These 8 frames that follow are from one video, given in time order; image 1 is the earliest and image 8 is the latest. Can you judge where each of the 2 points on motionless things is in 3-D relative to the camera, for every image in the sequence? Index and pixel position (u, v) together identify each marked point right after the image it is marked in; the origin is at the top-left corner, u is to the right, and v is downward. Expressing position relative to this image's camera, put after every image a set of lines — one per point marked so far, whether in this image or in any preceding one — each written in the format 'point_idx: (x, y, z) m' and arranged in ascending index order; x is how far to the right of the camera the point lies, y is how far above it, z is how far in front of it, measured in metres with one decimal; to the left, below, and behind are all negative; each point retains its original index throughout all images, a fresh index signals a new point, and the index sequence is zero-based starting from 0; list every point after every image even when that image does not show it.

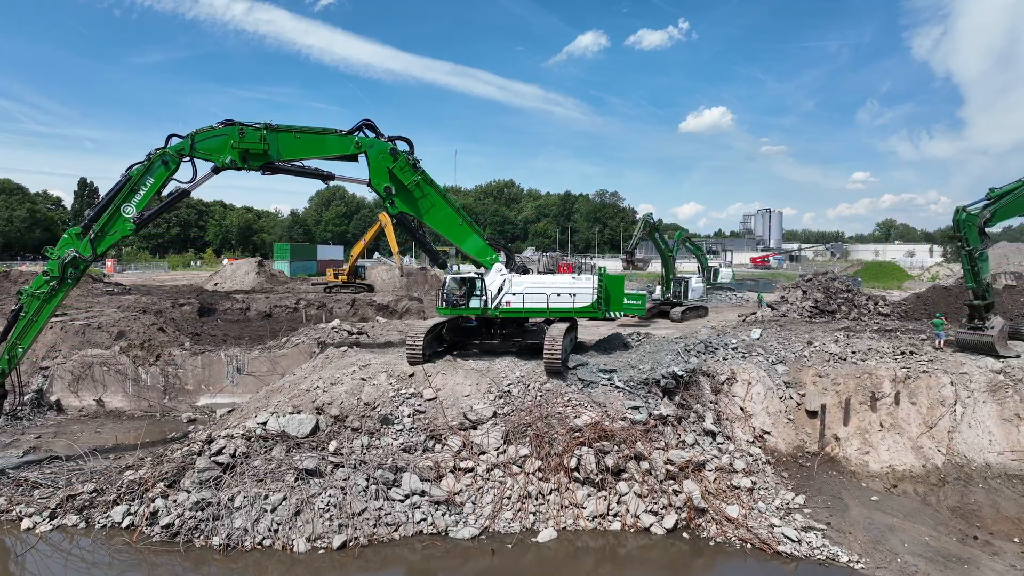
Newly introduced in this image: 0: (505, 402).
0: (-0.1, -2.4, +10.2) m
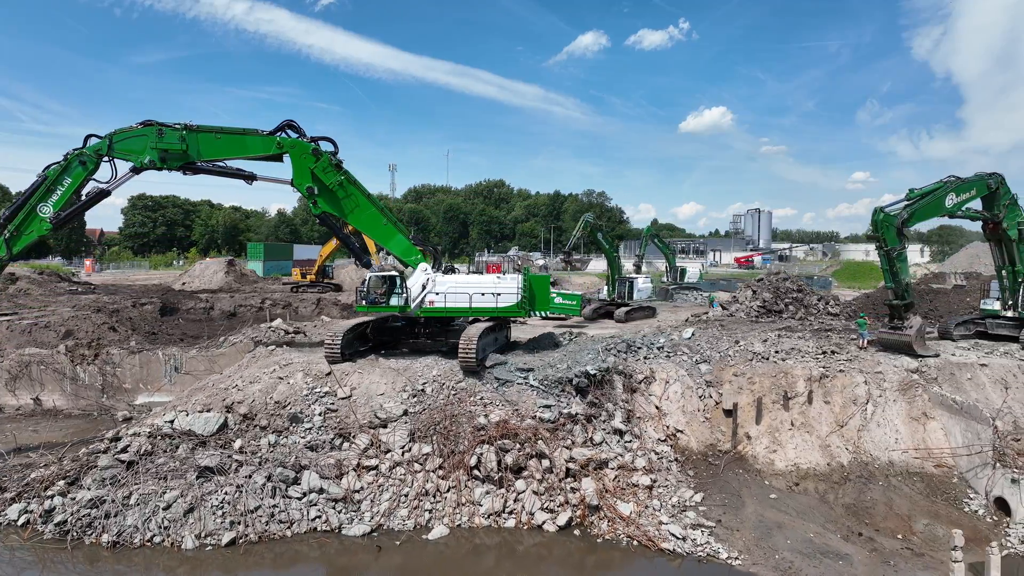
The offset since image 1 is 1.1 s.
0: (-2.0, -2.4, +10.3) m
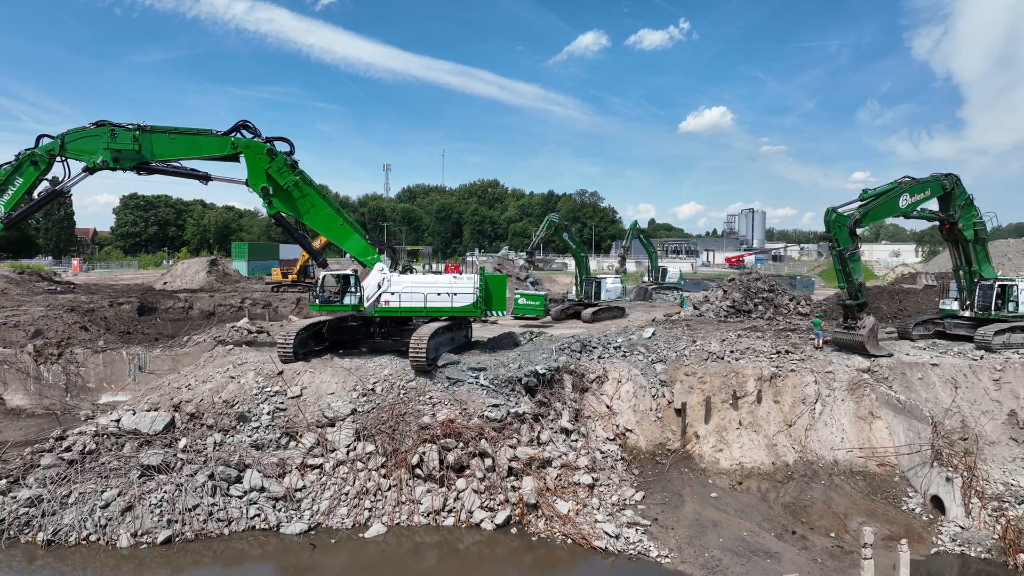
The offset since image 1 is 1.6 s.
0: (-3.1, -2.4, +10.4) m
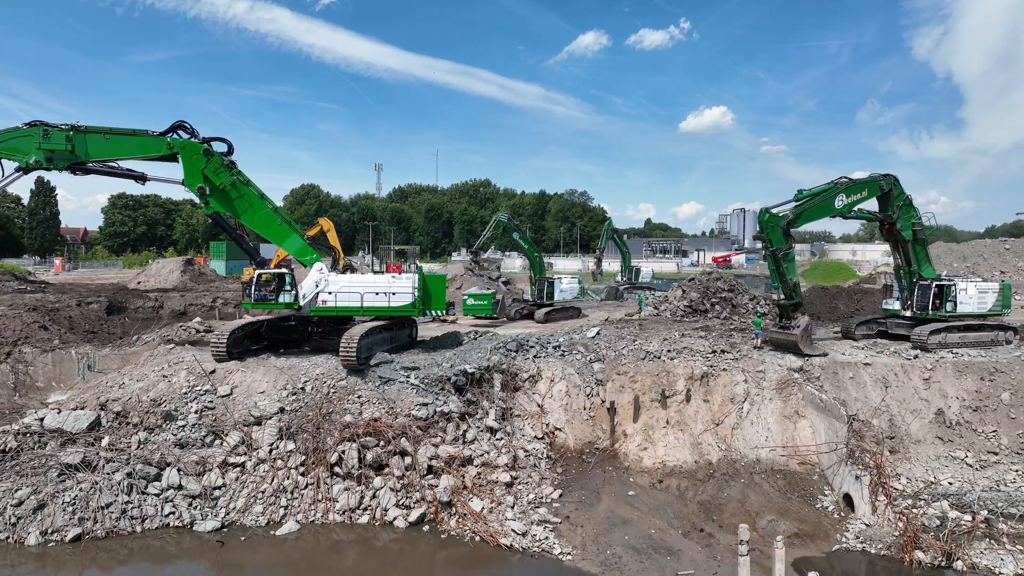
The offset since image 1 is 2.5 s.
0: (-4.6, -2.4, +10.5) m
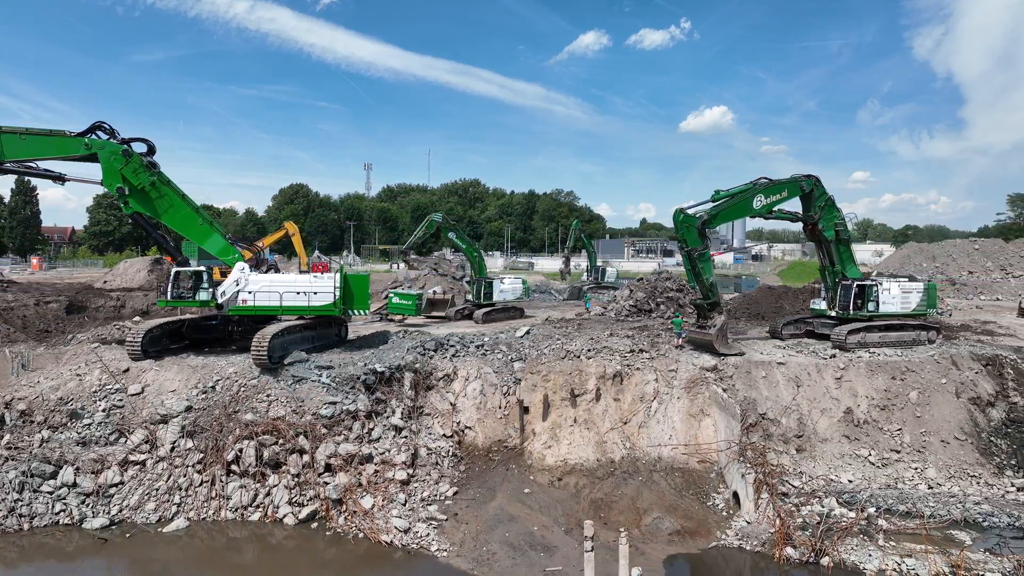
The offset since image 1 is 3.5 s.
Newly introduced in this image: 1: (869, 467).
0: (-6.6, -2.4, +10.5) m
1: (+7.6, -3.8, +10.4) m
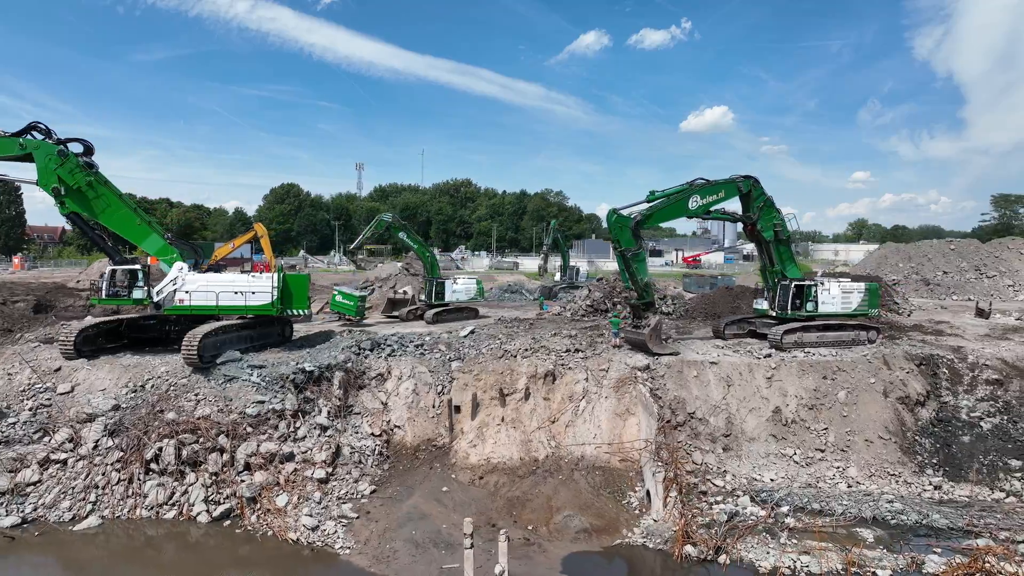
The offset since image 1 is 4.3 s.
0: (-8.2, -2.3, +10.6) m
1: (+6.0, -3.8, +10.5) m
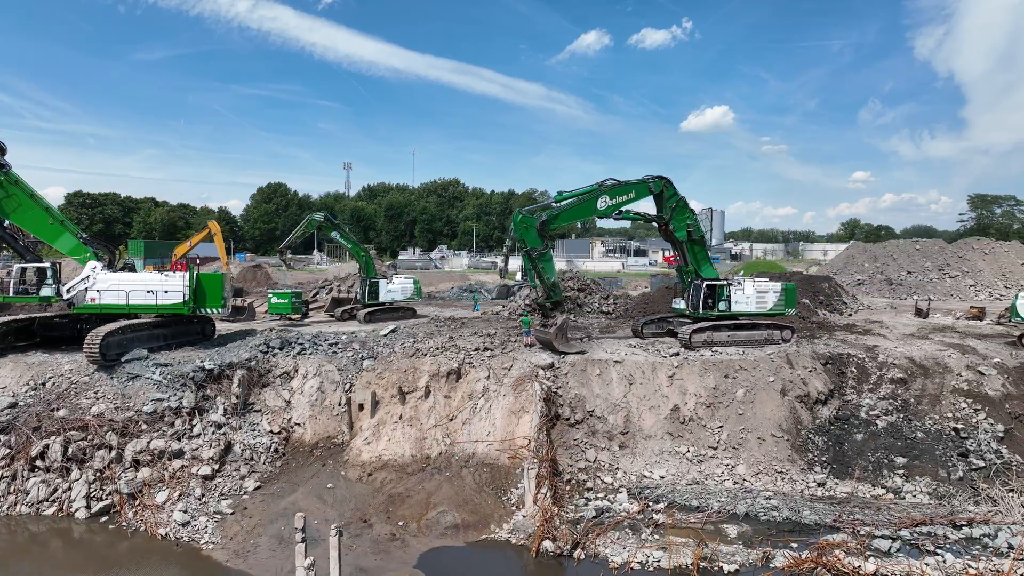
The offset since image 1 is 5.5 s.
0: (-10.5, -2.3, +10.7) m
1: (+3.7, -3.8, +10.6) m
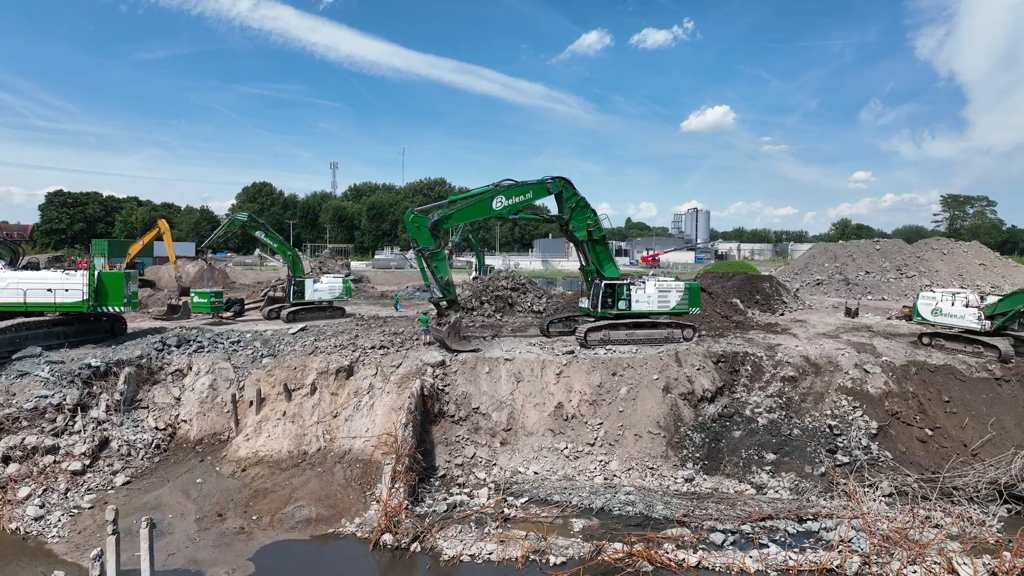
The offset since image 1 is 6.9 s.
0: (-13.1, -2.3, +10.8) m
1: (+1.0, -3.8, +10.8) m
